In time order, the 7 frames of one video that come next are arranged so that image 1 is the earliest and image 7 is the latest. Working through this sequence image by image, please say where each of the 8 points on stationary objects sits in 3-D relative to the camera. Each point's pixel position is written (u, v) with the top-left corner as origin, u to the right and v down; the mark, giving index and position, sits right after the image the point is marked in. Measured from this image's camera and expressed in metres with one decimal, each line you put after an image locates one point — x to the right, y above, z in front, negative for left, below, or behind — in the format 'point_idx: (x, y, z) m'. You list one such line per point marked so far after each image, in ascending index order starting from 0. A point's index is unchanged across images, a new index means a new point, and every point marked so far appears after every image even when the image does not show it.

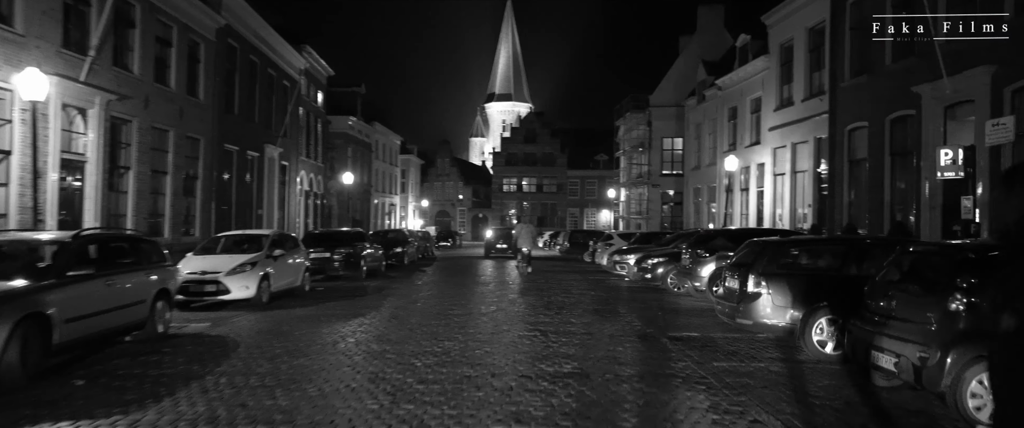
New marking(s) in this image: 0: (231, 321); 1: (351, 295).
0: (-3.8, -1.5, +12.1) m
1: (-3.1, -1.5, +16.5) m
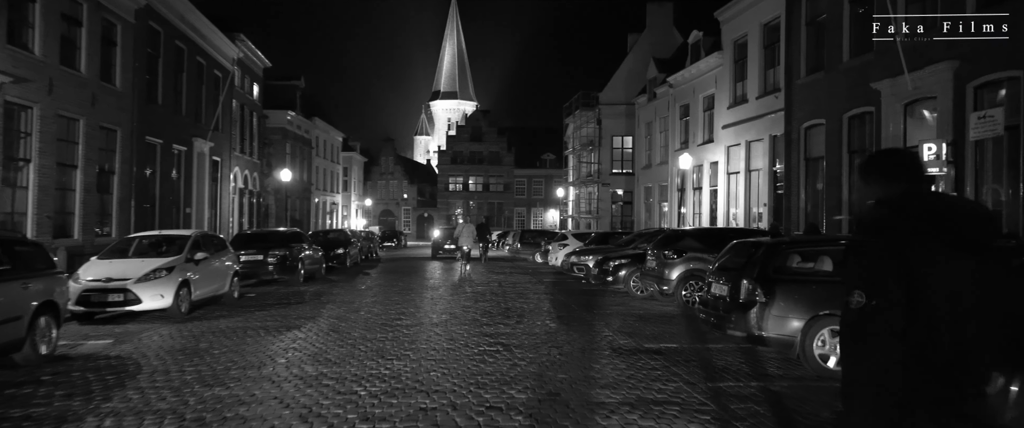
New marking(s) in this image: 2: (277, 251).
0: (-4.3, -1.5, +10.5) m
1: (-3.9, -1.5, +14.9) m
2: (-5.1, -0.8, +19.4) m
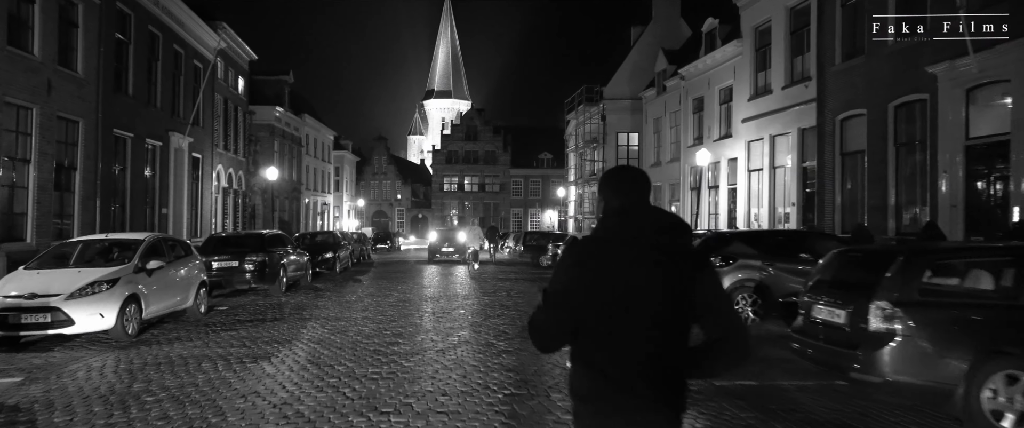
0: (-4.0, -1.5, +8.0) m
1: (-3.6, -1.5, +12.5) m
2: (-4.8, -0.8, +17.0) m
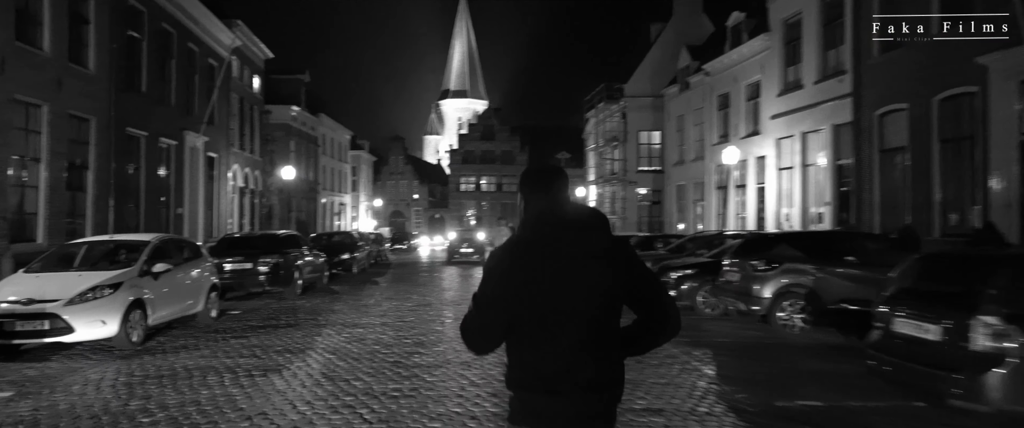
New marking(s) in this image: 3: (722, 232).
0: (-3.8, -1.5, +7.4) m
1: (-3.3, -1.5, +11.8) m
2: (-4.4, -0.8, +16.3) m
3: (+3.9, -0.3, +16.1) m
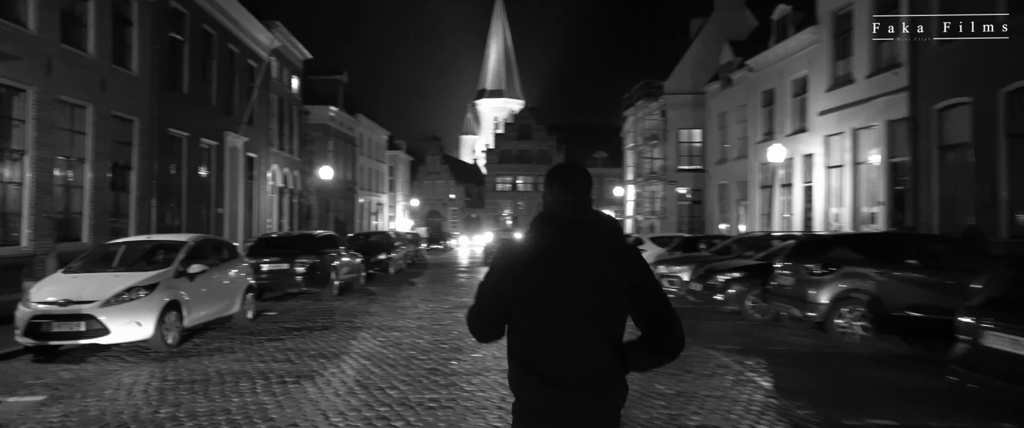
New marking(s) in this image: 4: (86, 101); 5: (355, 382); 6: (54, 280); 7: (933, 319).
0: (-3.4, -1.5, +7.2) m
1: (-2.8, -1.5, +11.6) m
2: (-3.7, -0.8, +16.2) m
3: (+4.6, -0.3, +15.7) m
4: (-8.9, +2.4, +19.1) m
5: (-1.3, -1.4, +7.3) m
6: (-5.3, -0.8, +10.4) m
7: (+4.7, -1.2, +10.0) m
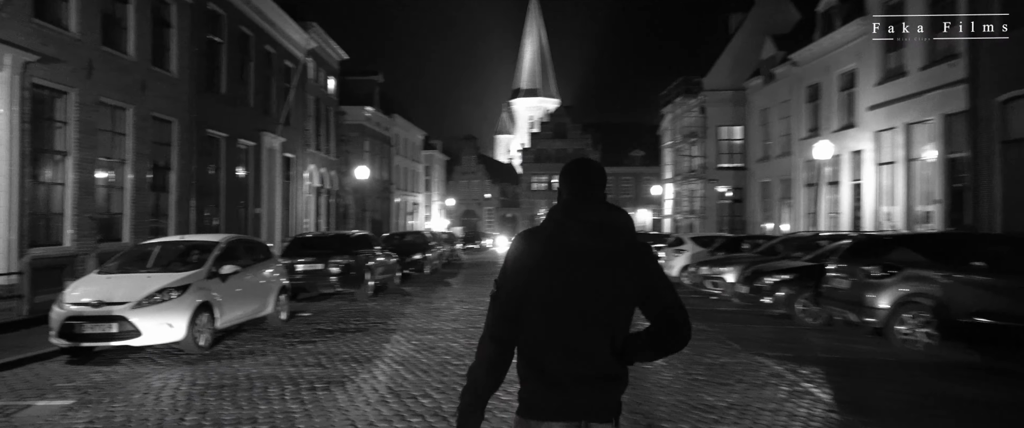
0: (-3.1, -1.5, +7.1) m
1: (-2.3, -1.5, +11.4) m
2: (-3.1, -0.8, +16.0) m
3: (+5.2, -0.3, +15.2) m
4: (-8.2, +2.4, +19.2) m
5: (-1.0, -1.4, +7.1) m
6: (-4.8, -0.8, +10.3) m
7: (+5.1, -1.2, +9.5) m
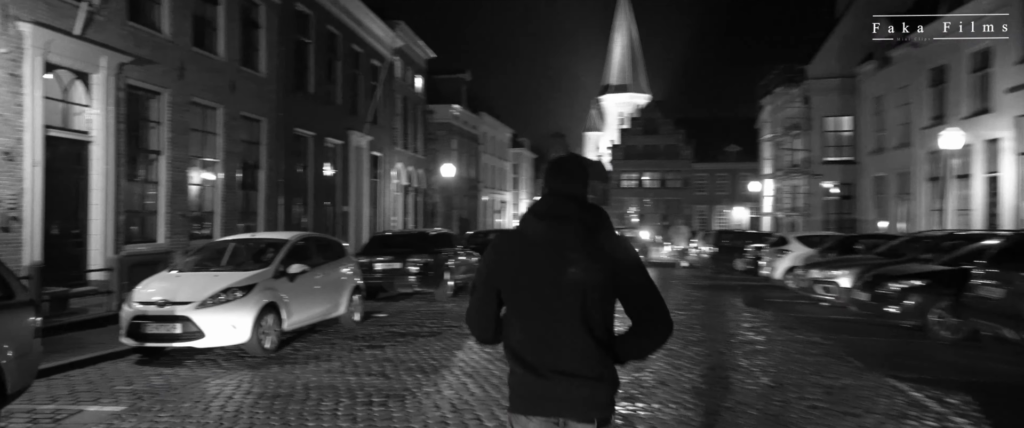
0: (-2.5, -1.4, +6.5) m
1: (-1.3, -1.4, +10.8) m
2: (-1.6, -0.8, +15.4) m
3: (+6.5, -0.3, +13.8) m
4: (-6.4, +2.4, +19.1) m
5: (-0.4, -1.3, +6.3) m
6: (-3.9, -0.7, +9.9) m
7: (+5.9, -1.1, +8.2) m
